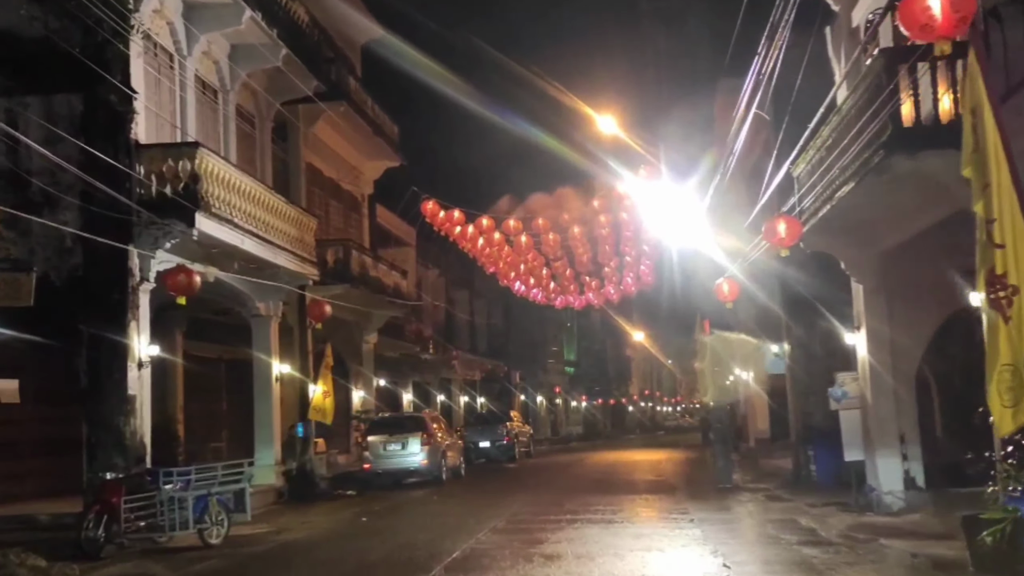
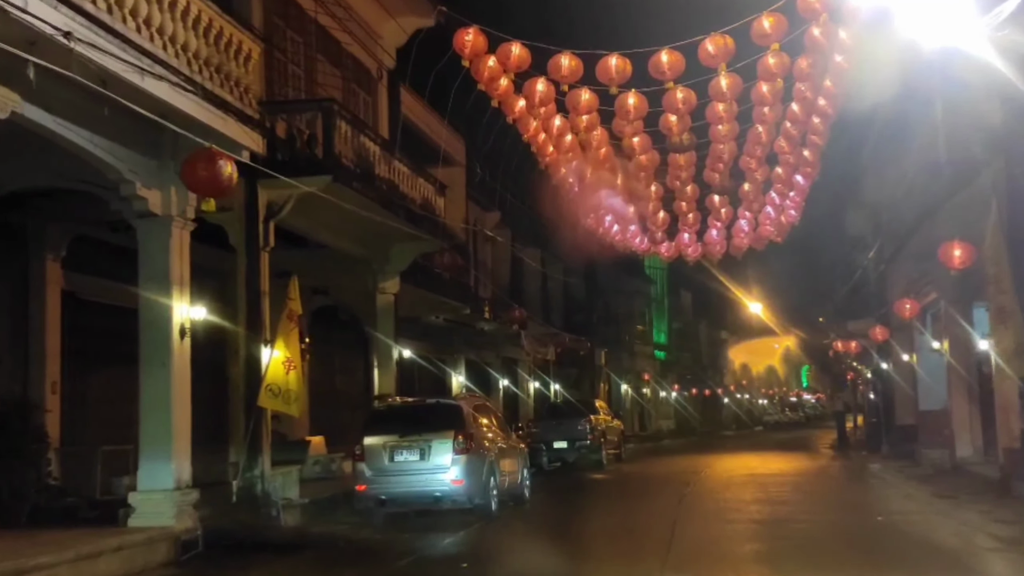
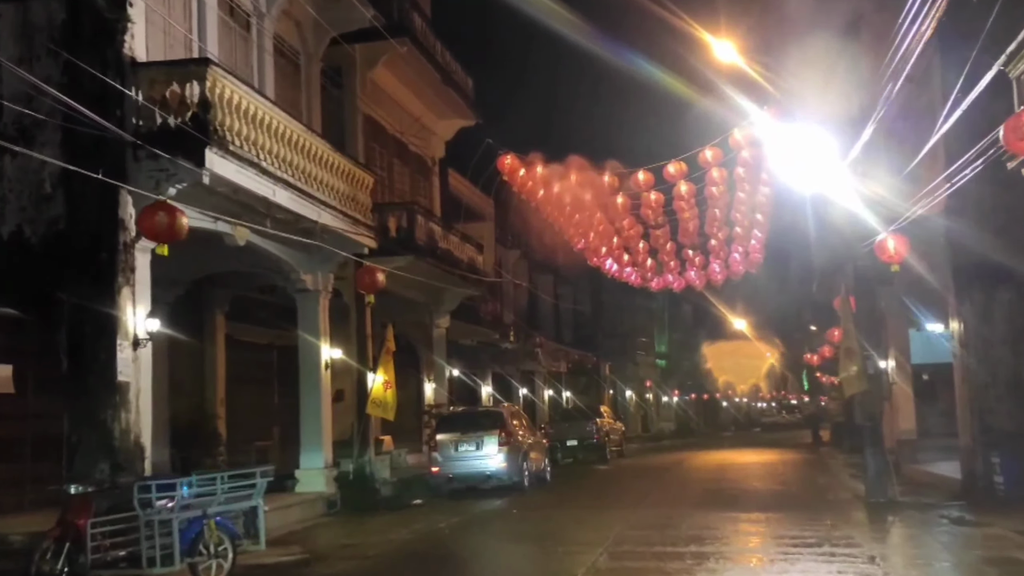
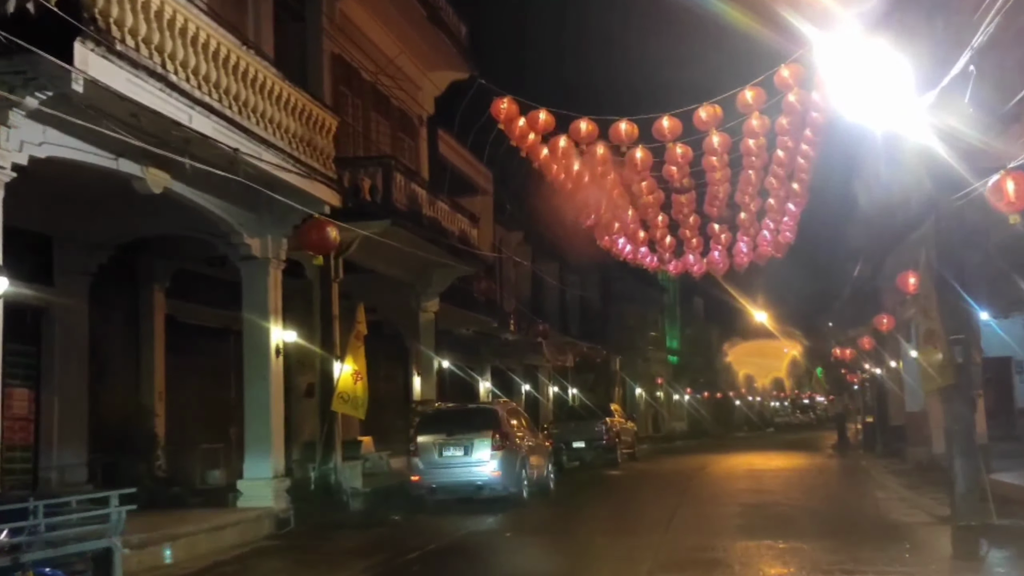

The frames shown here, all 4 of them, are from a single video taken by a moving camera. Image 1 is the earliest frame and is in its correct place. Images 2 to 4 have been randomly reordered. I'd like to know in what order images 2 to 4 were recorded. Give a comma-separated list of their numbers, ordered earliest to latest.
3, 4, 2
